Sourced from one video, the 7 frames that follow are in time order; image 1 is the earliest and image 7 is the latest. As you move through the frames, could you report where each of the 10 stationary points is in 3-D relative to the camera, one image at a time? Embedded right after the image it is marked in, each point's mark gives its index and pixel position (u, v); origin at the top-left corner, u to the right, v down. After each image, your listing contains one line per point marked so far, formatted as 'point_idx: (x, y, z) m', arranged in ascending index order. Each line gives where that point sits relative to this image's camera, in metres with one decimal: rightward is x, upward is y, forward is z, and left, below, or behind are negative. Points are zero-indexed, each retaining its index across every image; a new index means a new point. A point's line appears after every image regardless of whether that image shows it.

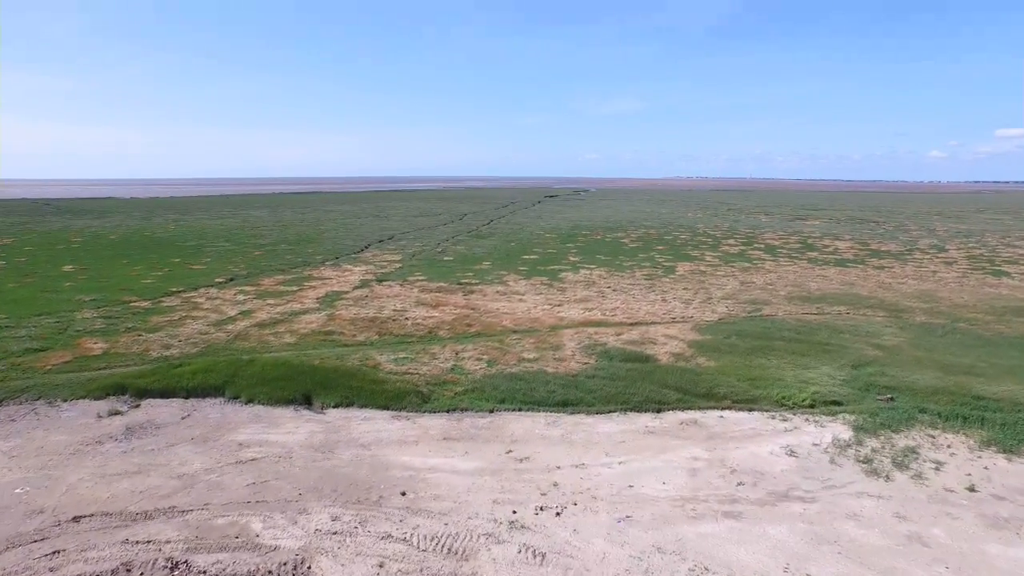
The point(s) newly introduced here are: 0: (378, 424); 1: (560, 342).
0: (-1.8, -1.8, +9.0) m
1: (+0.9, -1.1, +12.8) m
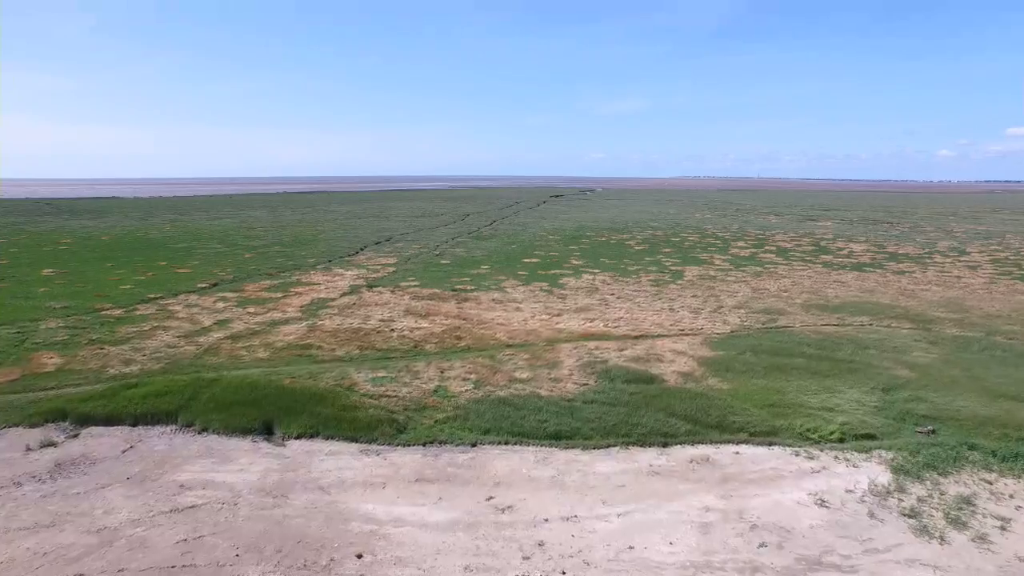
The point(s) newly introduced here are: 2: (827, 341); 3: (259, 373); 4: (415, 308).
0: (-1.9, -2.0, +7.9) m
1: (+0.7, -1.2, +11.6) m
2: (+5.9, -1.0, +12.7) m
3: (-4.2, -1.4, +11.2) m
4: (-2.3, -0.5, +16.2) m
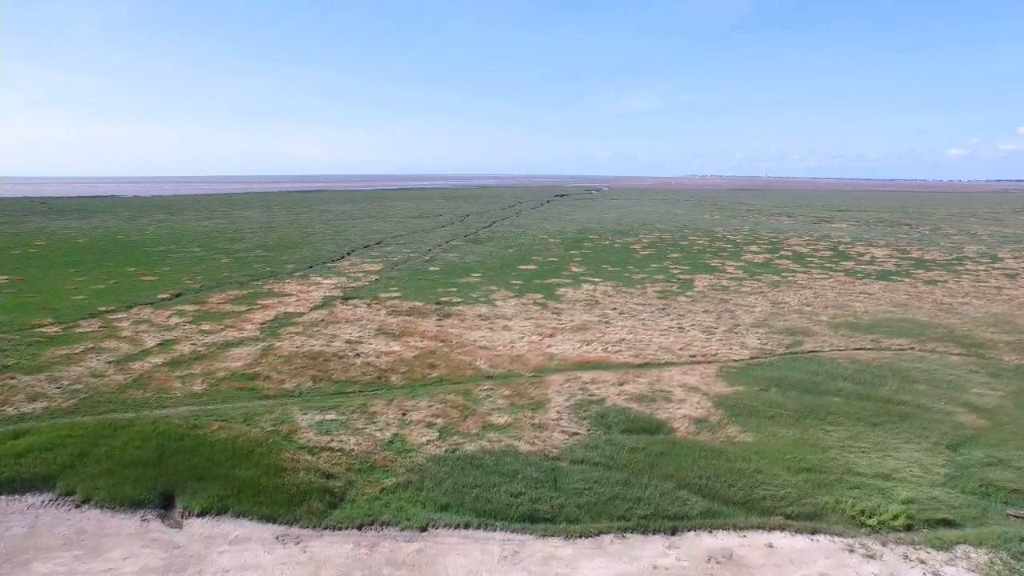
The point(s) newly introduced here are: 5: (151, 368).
0: (-2.3, -2.3, +6.0) m
1: (+0.4, -1.6, +9.7) m
2: (+5.6, -1.3, +10.7) m
3: (-4.5, -1.7, +9.3) m
4: (-2.6, -0.8, +14.3) m
5: (-6.1, -1.4, +11.6) m
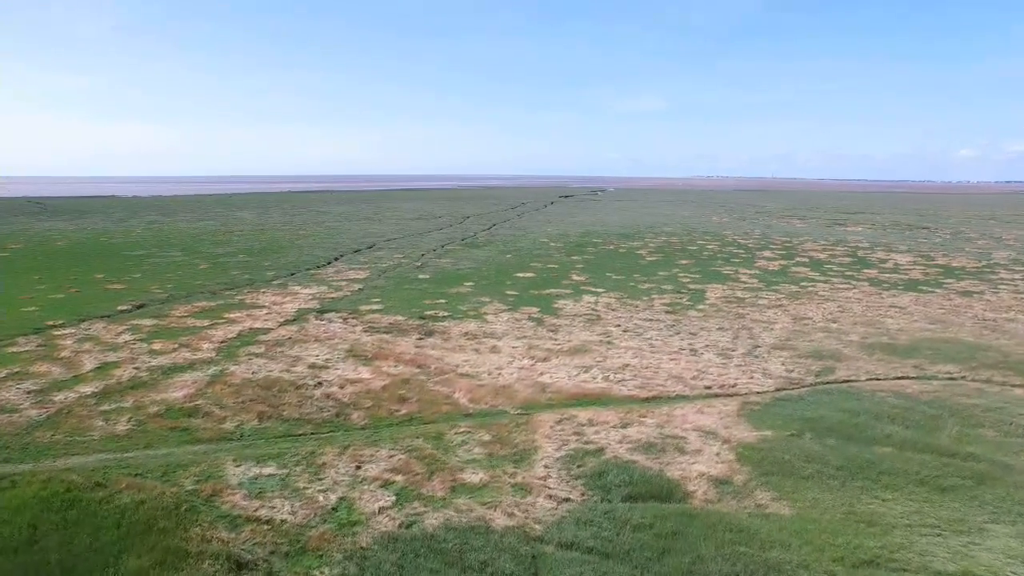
0: (-2.6, -2.6, +4.3) m
1: (+0.2, -1.9, +8.0) m
2: (+5.3, -1.6, +9.0) m
3: (-4.7, -2.0, +7.7) m
4: (-2.8, -1.1, +12.7) m
5: (-6.4, -1.6, +9.9) m
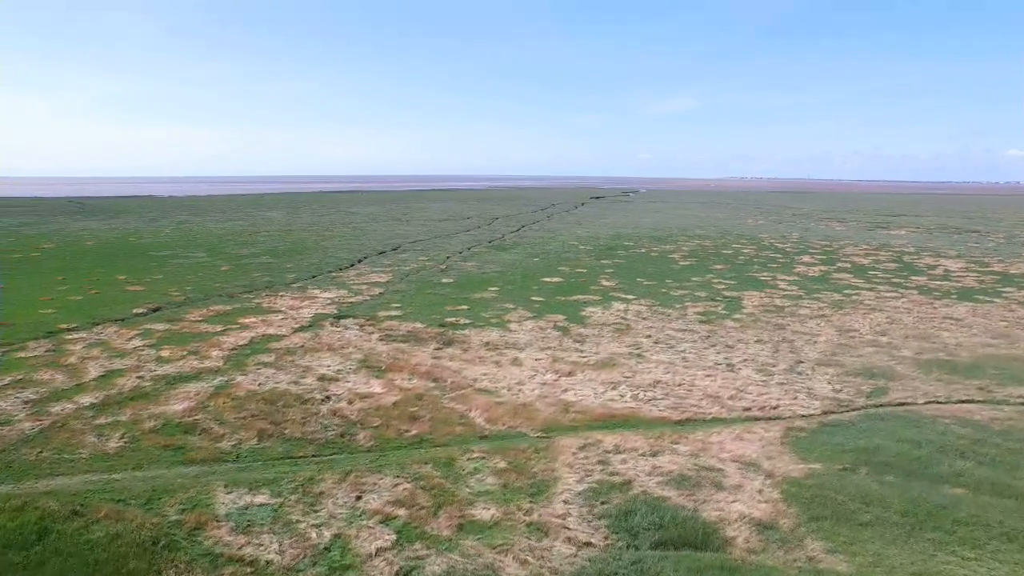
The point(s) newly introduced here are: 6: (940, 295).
0: (-2.6, -2.7, +3.6) m
1: (+0.4, -2.0, +7.2) m
2: (+5.6, -1.8, +8.0) m
3: (-4.6, -2.1, +7.1) m
4: (-2.4, -1.2, +12.0) m
5: (-6.1, -1.7, +9.4) m
6: (+11.7, -0.2, +18.7) m
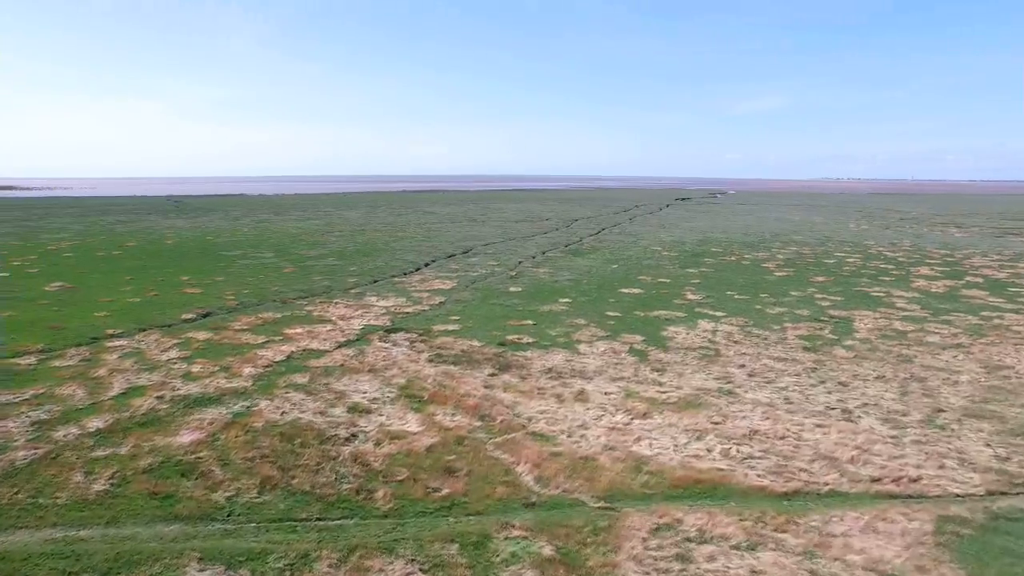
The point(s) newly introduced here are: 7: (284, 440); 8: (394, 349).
0: (-2.6, -2.9, +2.2) m
1: (+0.7, -2.3, +5.4) m
2: (+6.0, -2.2, +5.6) m
3: (-4.2, -2.3, +5.9) m
4: (-1.4, -1.4, +10.5) m
5: (-5.4, -1.9, +8.4) m
6: (+13.4, -0.7, +15.4) m
7: (-2.8, -1.8, +8.2) m
8: (-2.2, -1.1, +12.5) m
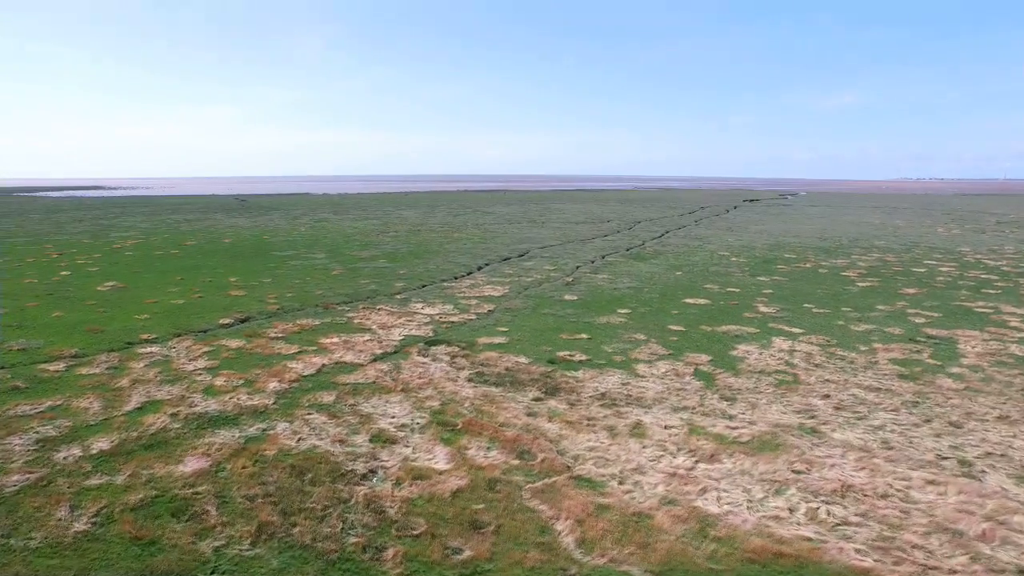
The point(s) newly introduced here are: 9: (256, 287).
0: (-2.7, -3.1, +1.2) m
1: (+0.9, -2.5, +4.1) m
2: (+6.1, -2.5, +3.8) m
3: (-4.0, -2.4, +5.0) m
4: (-0.8, -1.6, +9.4) m
5: (-4.9, -2.0, +7.6) m
6: (+14.4, -1.2, +12.9) m
7: (-2.3, -2.0, +7.3) m
8: (-1.3, -1.3, +11.5) m
9: (-7.1, 0.0, +19.0) m
